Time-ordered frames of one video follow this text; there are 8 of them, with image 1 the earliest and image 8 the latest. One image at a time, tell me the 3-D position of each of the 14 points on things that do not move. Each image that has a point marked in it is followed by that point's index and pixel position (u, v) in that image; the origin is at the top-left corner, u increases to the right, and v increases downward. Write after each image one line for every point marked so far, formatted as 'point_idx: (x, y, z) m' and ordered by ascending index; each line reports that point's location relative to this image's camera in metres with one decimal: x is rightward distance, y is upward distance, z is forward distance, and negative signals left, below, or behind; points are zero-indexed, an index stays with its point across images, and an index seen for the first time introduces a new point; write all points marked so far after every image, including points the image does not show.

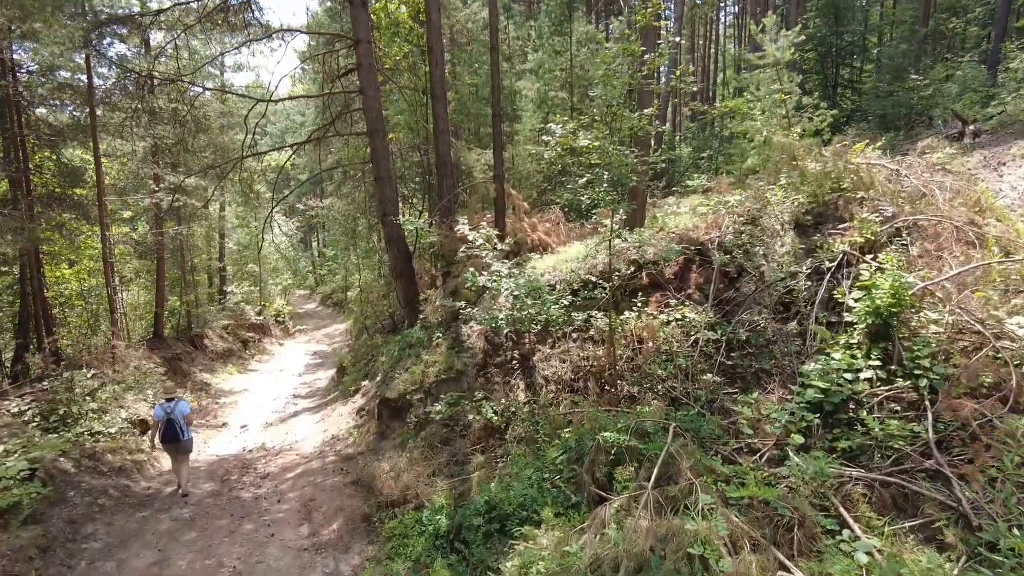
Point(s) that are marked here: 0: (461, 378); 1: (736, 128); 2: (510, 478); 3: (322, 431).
0: (-0.6, -1.2, +8.1) m
1: (+4.3, +3.1, +12.4) m
2: (0.0, -1.8, +6.0) m
3: (-3.4, -2.6, +11.5) m
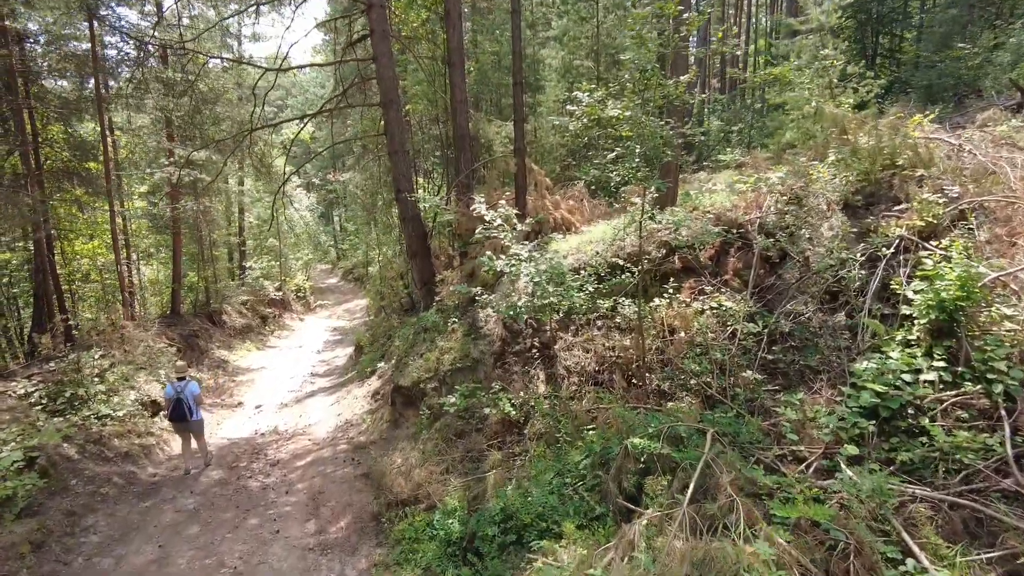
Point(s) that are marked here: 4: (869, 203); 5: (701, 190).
0: (-0.4, -1.0, +7.6) m
1: (+4.8, +3.4, +11.6) m
2: (+0.1, -1.7, +5.6) m
3: (-3.1, -2.2, +11.1) m
4: (+4.0, +0.9, +7.1) m
5: (+2.6, +1.4, +8.8) m
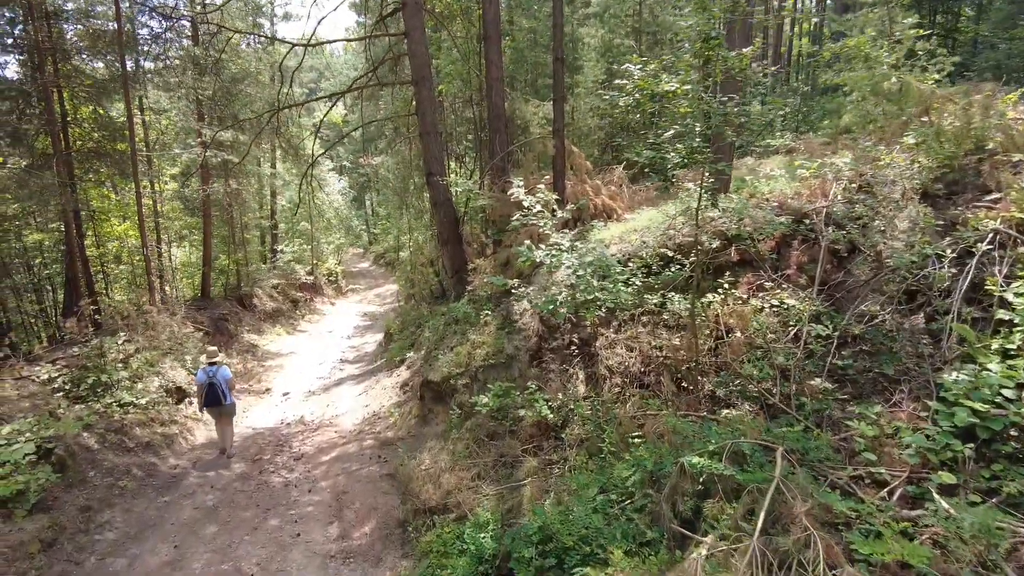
0: (0.0, -0.9, +7.1) m
1: (+5.4, +3.5, +10.7) m
2: (+0.4, -1.7, +5.1) m
3: (-2.5, -2.0, +10.8) m
4: (+4.4, +1.0, +6.3) m
5: (+3.1, +1.4, +8.1) m
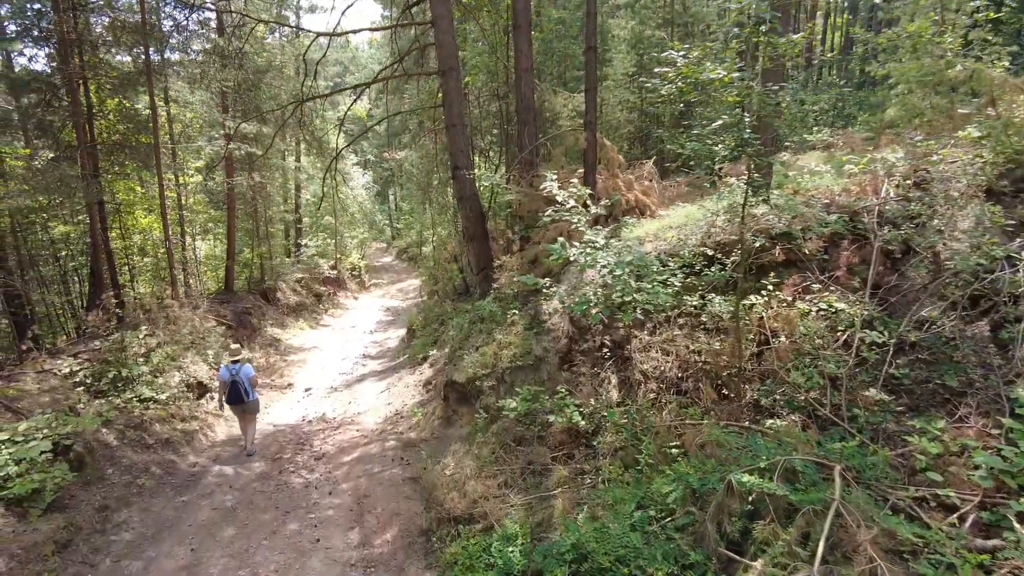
0: (+0.3, -0.8, +6.8) m
1: (+5.9, +3.5, +10.2) m
2: (+0.7, -1.7, +4.8) m
3: (-2.1, -1.9, +10.6) m
4: (+4.7, +0.9, +5.9) m
5: (+3.5, +1.4, +7.7) m
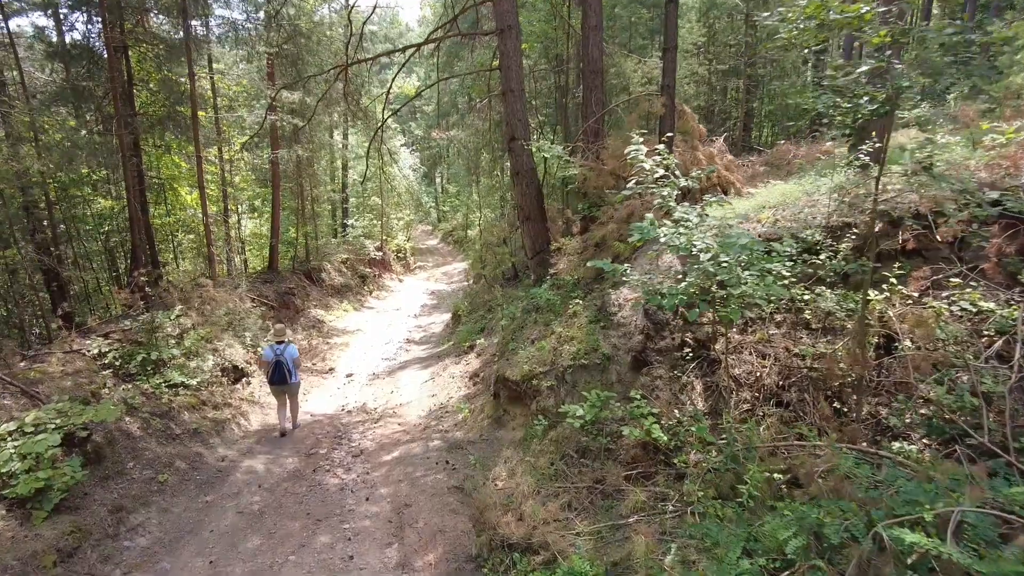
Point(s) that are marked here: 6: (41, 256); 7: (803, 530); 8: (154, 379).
0: (+0.9, -0.7, +5.9) m
1: (+6.8, +3.6, +8.8) m
2: (+1.1, -1.6, +3.8) m
3: (-1.3, -1.6, +9.8) m
4: (+5.2, +0.9, +4.6) m
5: (+4.2, +1.5, +6.5) m
6: (-7.1, +0.5, +9.6) m
7: (+1.6, -1.3, +3.5) m
8: (-4.4, -1.1, +7.9) m
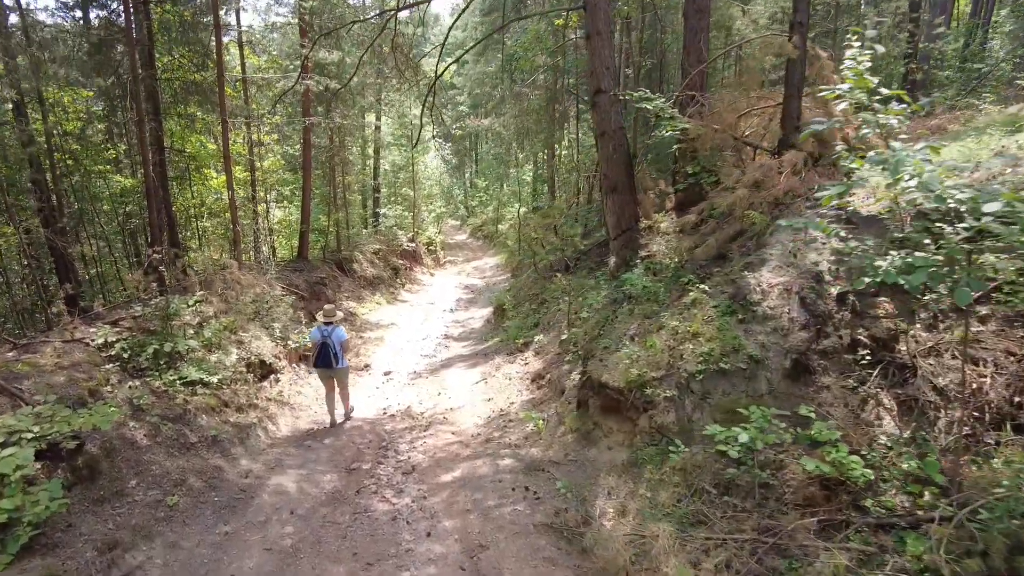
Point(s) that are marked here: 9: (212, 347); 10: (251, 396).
0: (+1.7, -0.6, +4.5) m
1: (+7.7, +3.6, +7.1) m
2: (+1.8, -1.5, +2.4) m
3: (-0.4, -1.5, +8.5) m
4: (+6.0, +1.0, +3.0) m
5: (+5.0, +1.6, +5.0) m
6: (-6.2, +0.8, +8.4) m
7: (+2.3, -1.2, +2.1) m
8: (-3.6, -0.9, +6.6) m
9: (-3.6, -0.7, +7.7) m
10: (-3.1, -1.3, +7.4) m
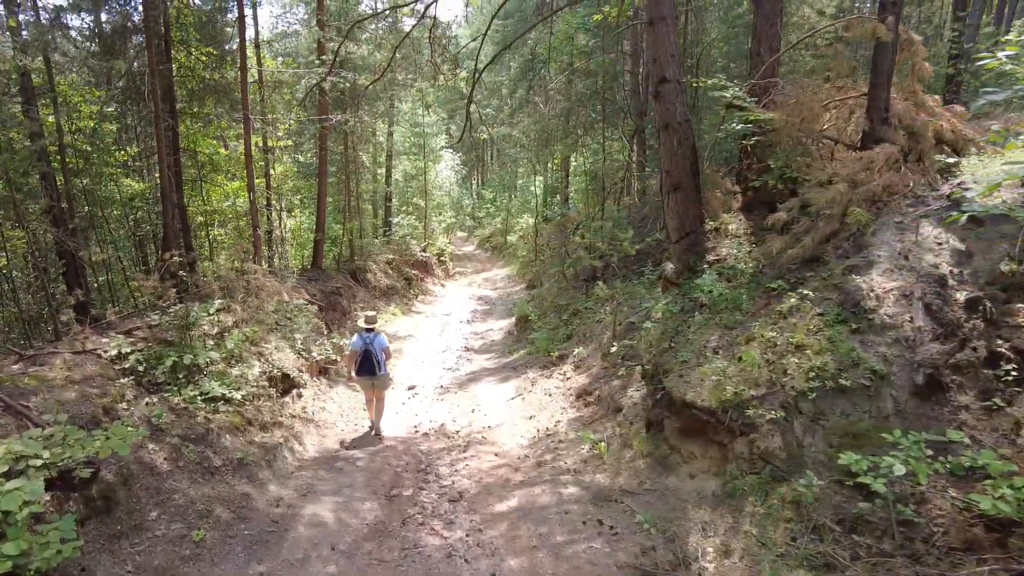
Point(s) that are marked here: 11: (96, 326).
0: (+2.2, -0.6, +3.9) m
1: (+8.3, +3.5, +6.6) m
2: (+2.3, -1.4, +1.8) m
3: (+0.1, -1.6, +7.8) m
4: (+6.5, +1.0, +2.4) m
5: (+5.6, +1.5, +4.4) m
6: (-5.6, +0.7, +7.8) m
7: (+2.8, -1.2, +1.4) m
8: (-3.1, -1.0, +6.0) m
9: (-3.1, -0.8, +7.1) m
10: (-2.5, -1.3, +6.8) m
11: (-4.6, -0.4, +7.0) m
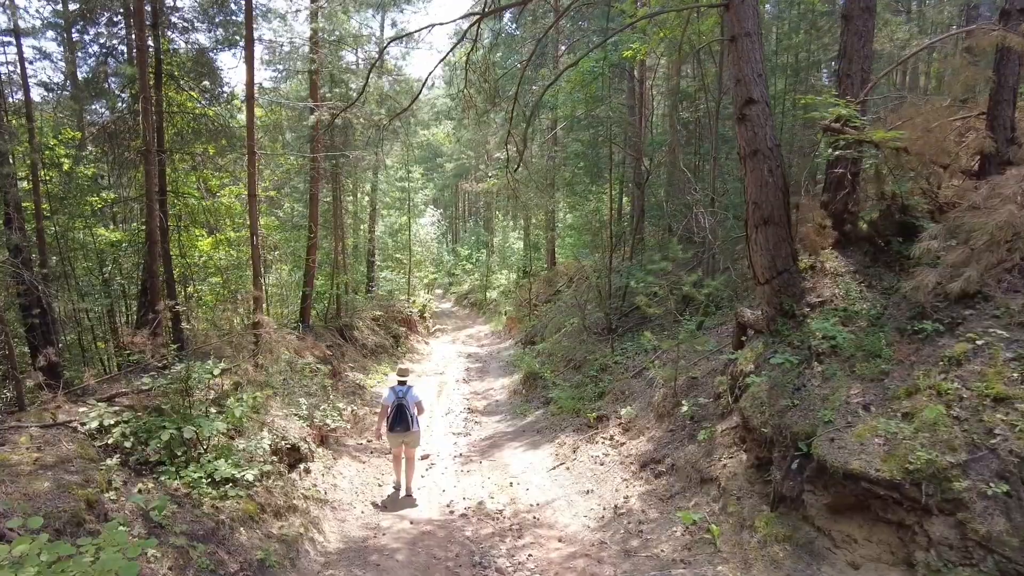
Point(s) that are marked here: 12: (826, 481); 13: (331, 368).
0: (+2.9, -0.8, +3.0) m
1: (+8.8, +3.2, +6.4) m
2: (+3.2, -1.4, +0.8) m
3: (+0.7, -2.1, +6.7) m
4: (+7.3, +1.0, +1.9) m
5: (+6.2, +1.3, +3.9) m
6: (-5.1, +0.1, +6.6) m
7: (+3.7, -1.1, +0.5) m
8: (-2.4, -1.4, +4.8) m
9: (-2.5, -1.3, +5.9) m
10: (-1.9, -1.8, +5.6) m
11: (-4.0, -0.9, +5.8) m
12: (+1.9, -1.2, +4.0) m
13: (-3.6, -1.6, +12.6) m
